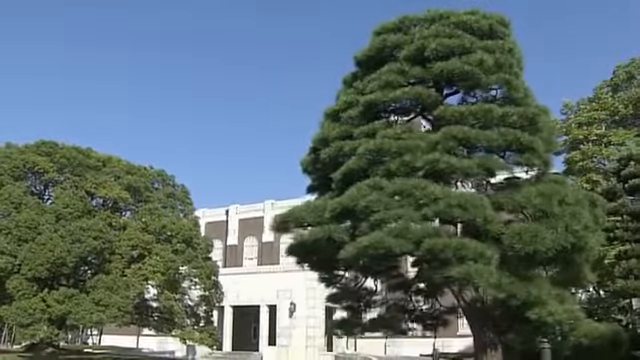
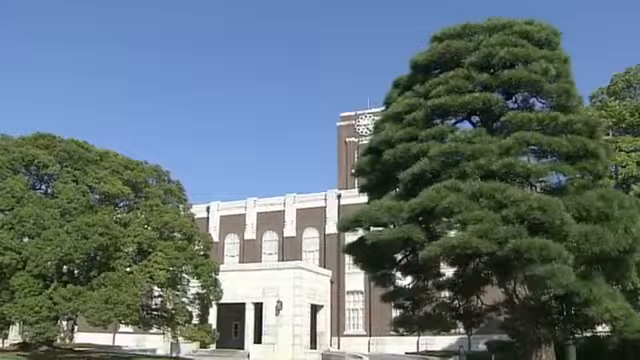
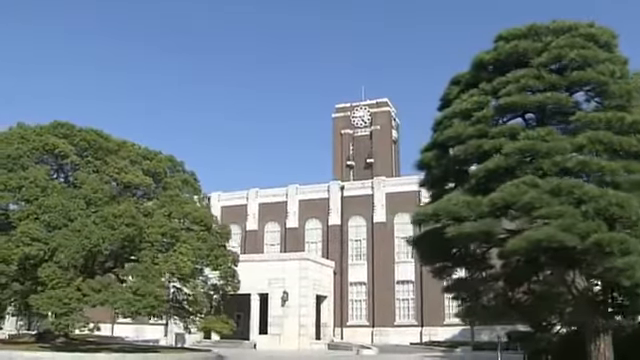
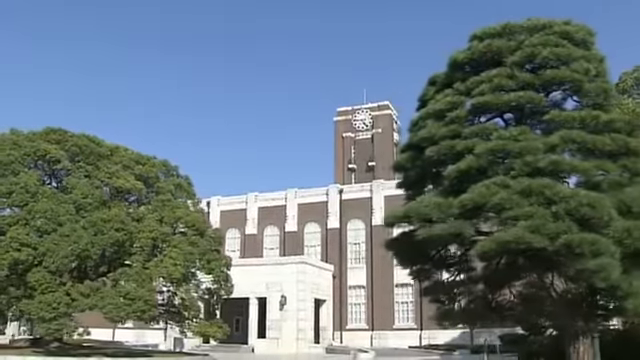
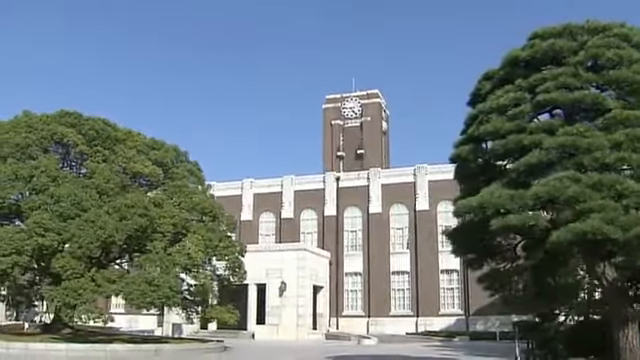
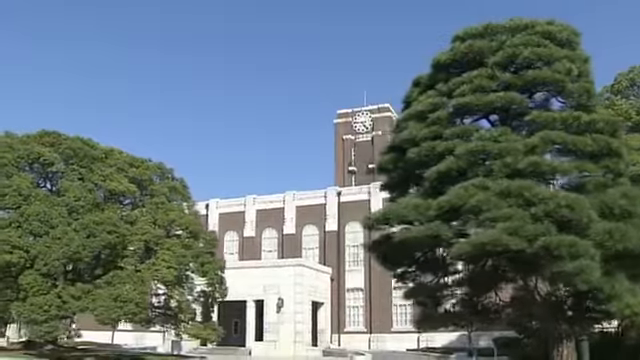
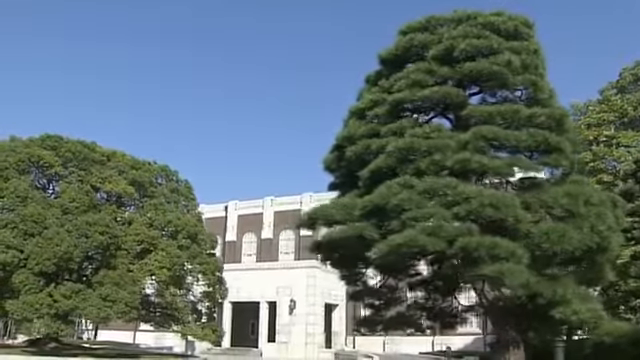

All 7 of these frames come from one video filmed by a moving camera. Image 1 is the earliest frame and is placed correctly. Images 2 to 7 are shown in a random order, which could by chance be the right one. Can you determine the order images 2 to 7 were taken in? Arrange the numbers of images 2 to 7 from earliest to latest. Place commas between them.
7, 2, 6, 4, 3, 5
